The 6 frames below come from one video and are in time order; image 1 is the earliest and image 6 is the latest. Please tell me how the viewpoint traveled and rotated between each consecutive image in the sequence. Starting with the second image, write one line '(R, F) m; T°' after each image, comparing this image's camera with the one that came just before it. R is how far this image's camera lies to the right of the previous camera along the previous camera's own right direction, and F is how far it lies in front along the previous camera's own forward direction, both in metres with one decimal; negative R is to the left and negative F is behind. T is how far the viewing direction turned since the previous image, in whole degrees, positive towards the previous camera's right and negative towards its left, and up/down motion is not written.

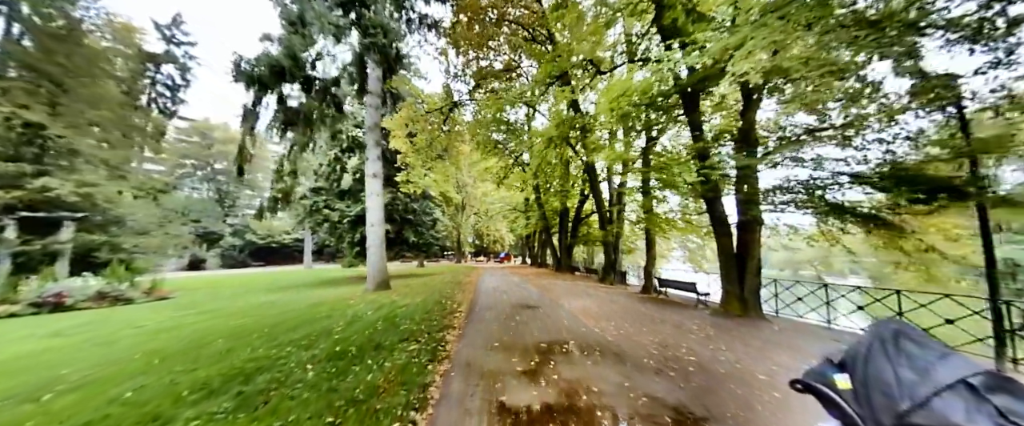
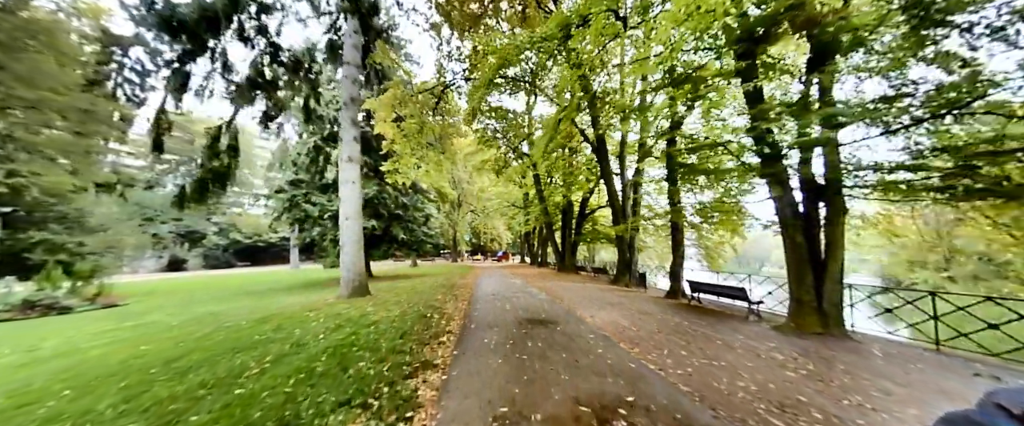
(-0.2, +1.6) m; +1°
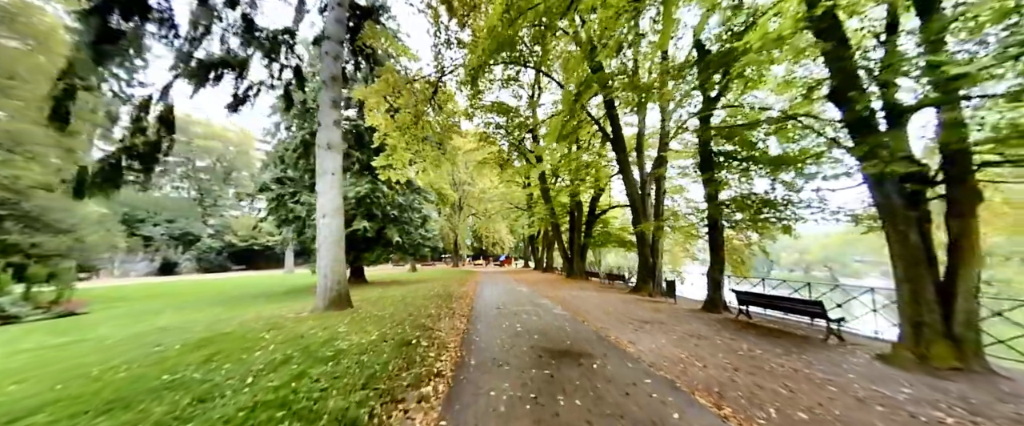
(-0.2, +1.3) m; 0°
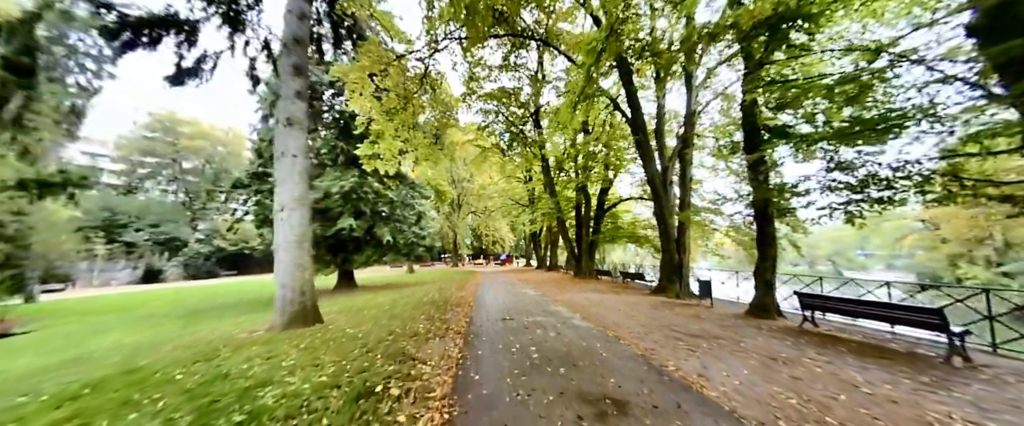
(-0.1, +1.3) m; 0°
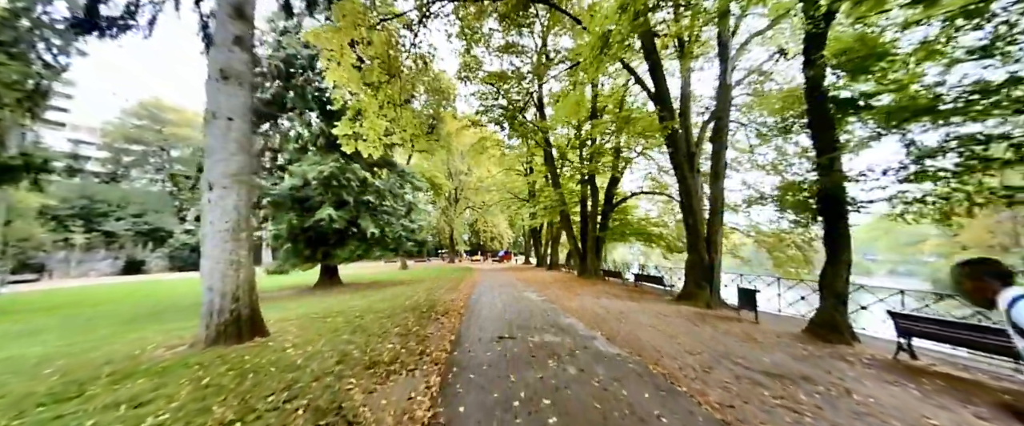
(0.0, +1.3) m; 0°
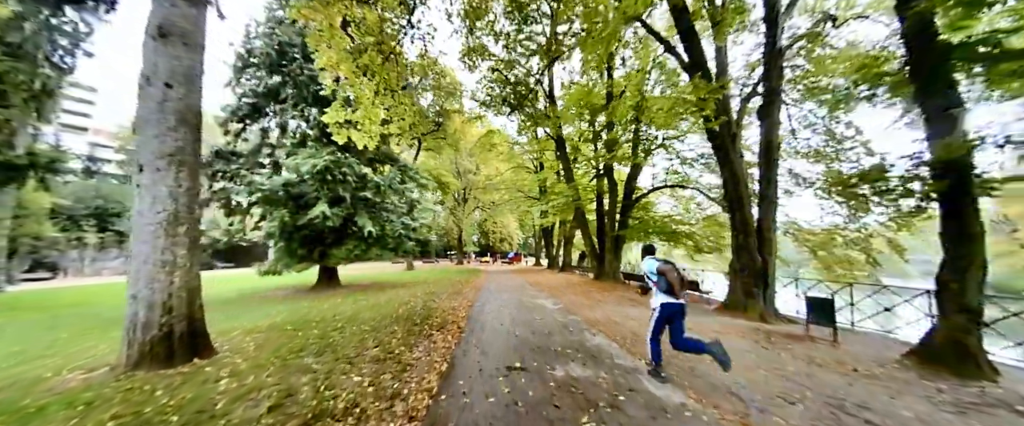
(0.0, +1.1) m; -2°
